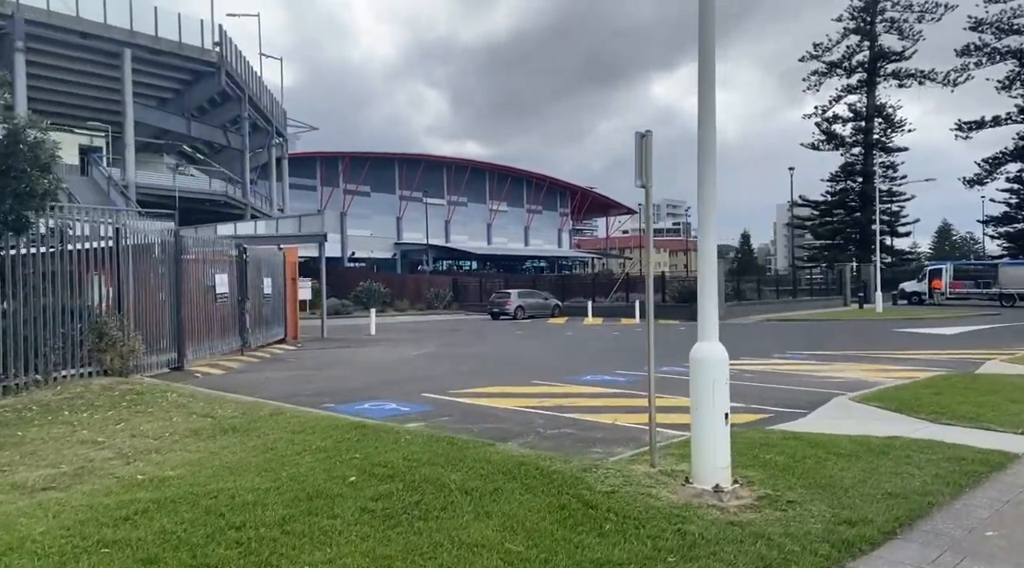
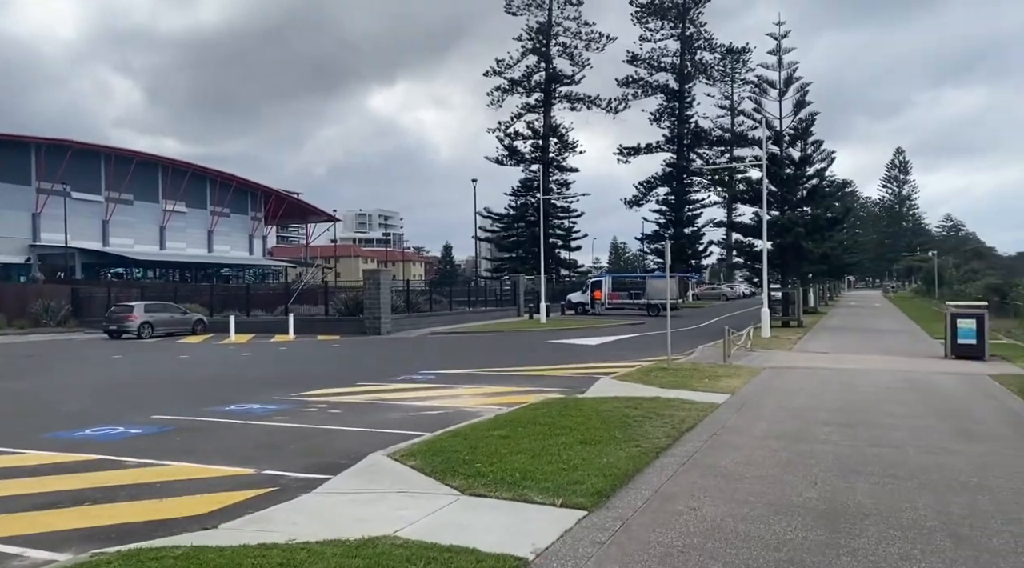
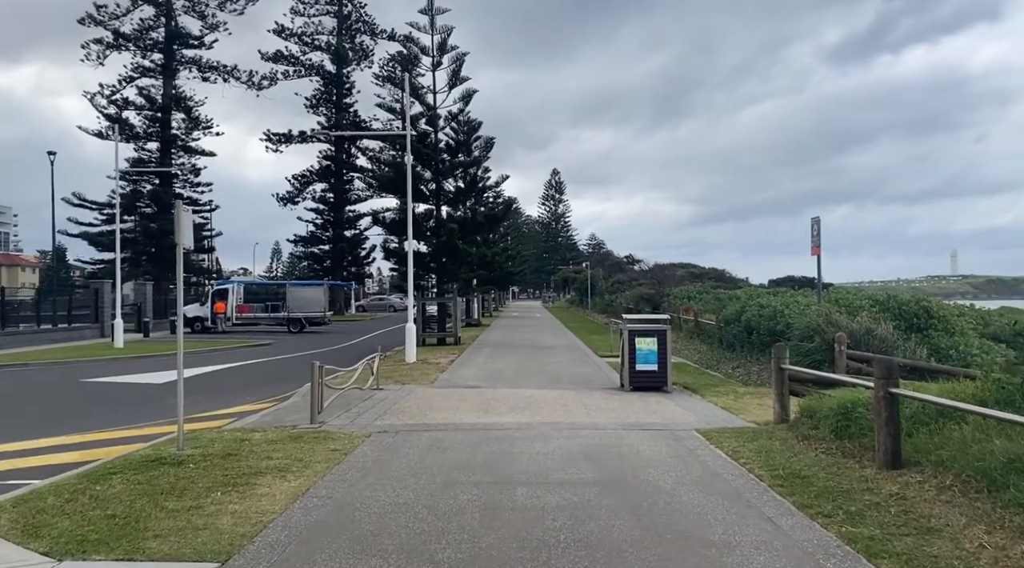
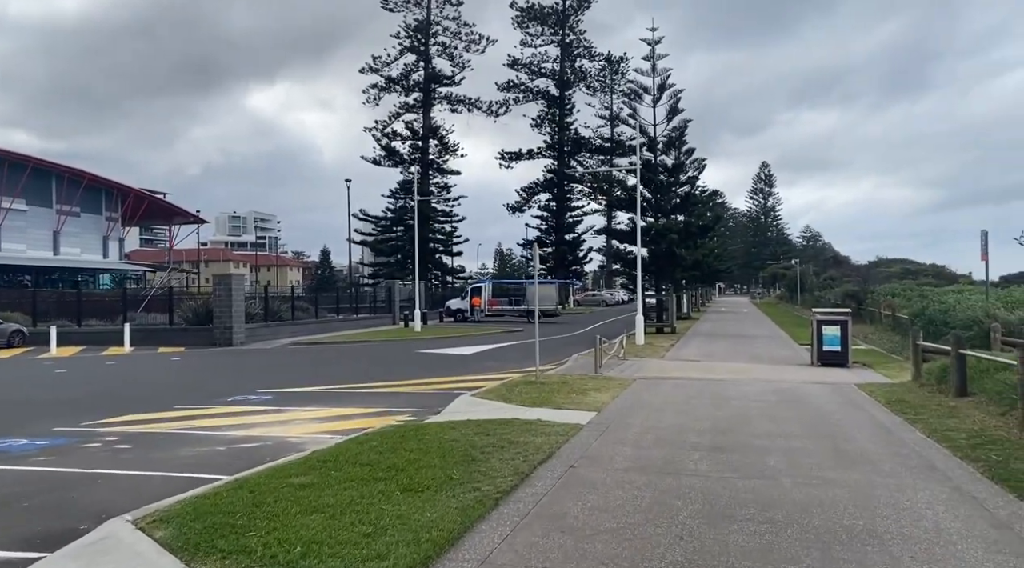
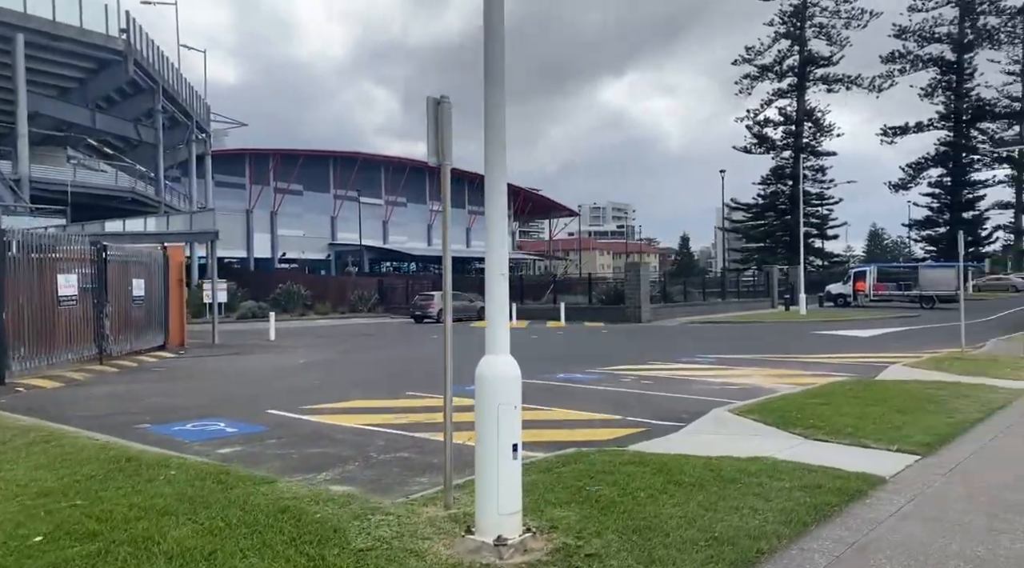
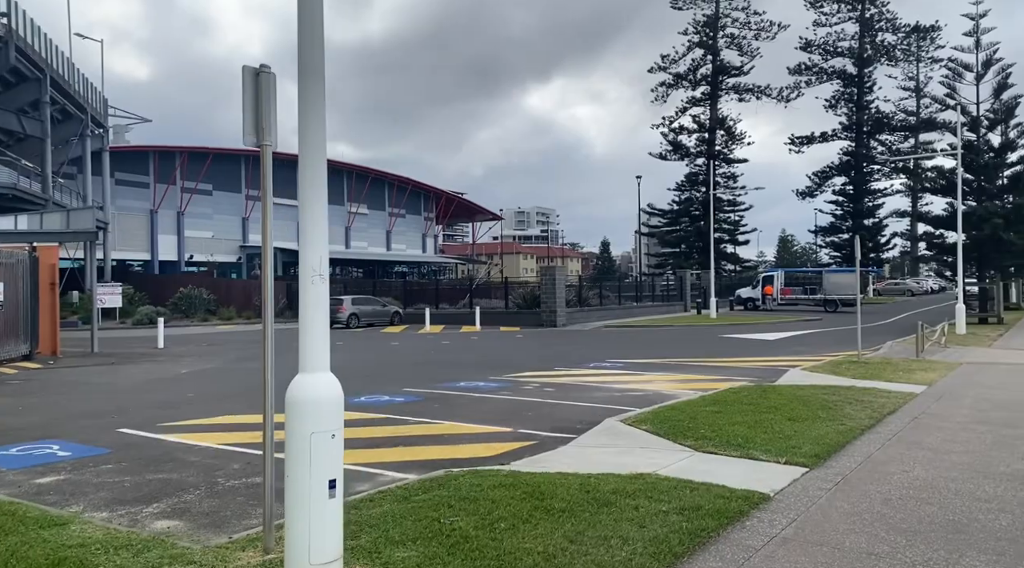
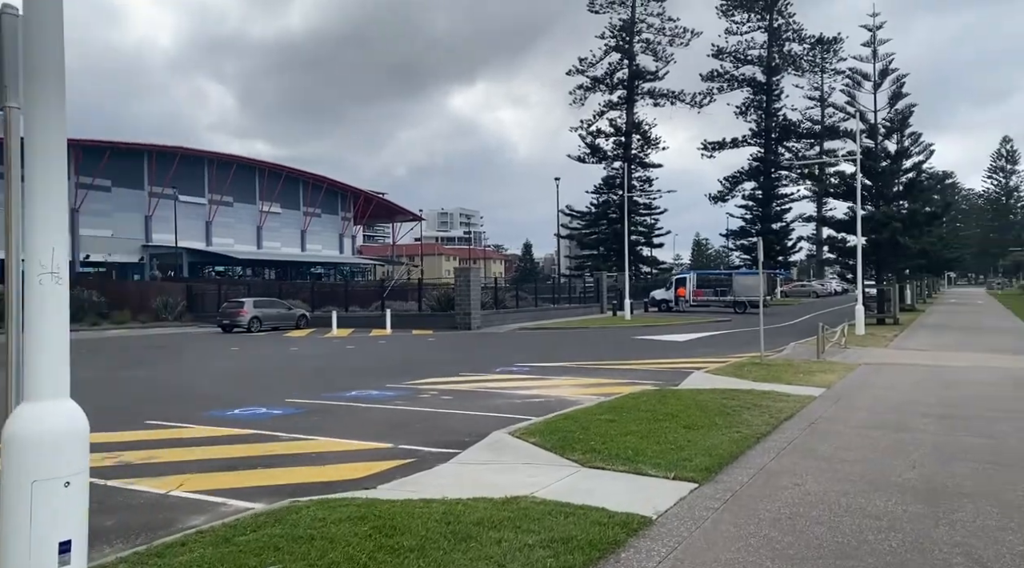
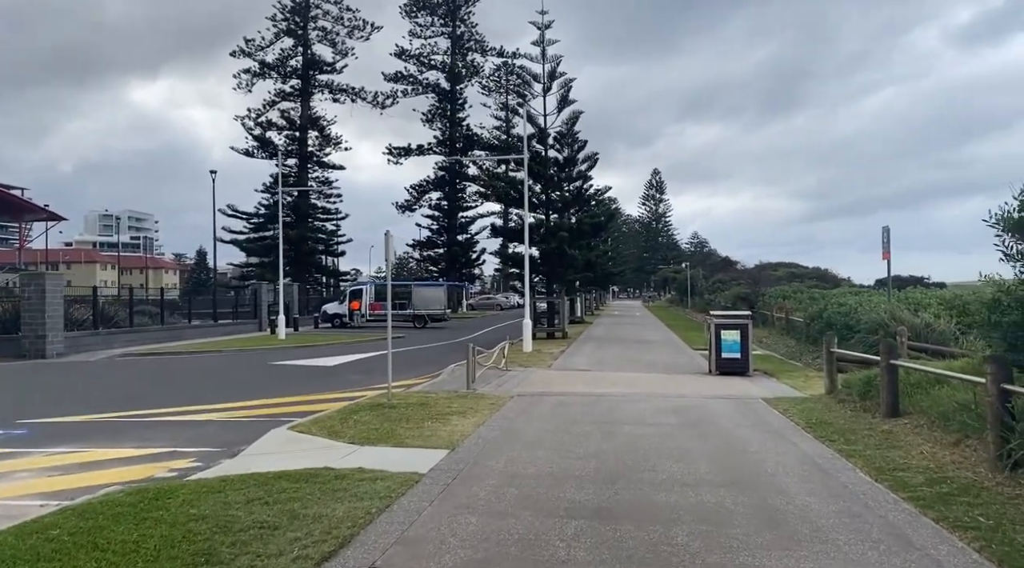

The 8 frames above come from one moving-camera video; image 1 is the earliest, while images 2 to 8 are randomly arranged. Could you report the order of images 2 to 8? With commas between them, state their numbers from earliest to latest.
5, 6, 7, 2, 4, 8, 3
